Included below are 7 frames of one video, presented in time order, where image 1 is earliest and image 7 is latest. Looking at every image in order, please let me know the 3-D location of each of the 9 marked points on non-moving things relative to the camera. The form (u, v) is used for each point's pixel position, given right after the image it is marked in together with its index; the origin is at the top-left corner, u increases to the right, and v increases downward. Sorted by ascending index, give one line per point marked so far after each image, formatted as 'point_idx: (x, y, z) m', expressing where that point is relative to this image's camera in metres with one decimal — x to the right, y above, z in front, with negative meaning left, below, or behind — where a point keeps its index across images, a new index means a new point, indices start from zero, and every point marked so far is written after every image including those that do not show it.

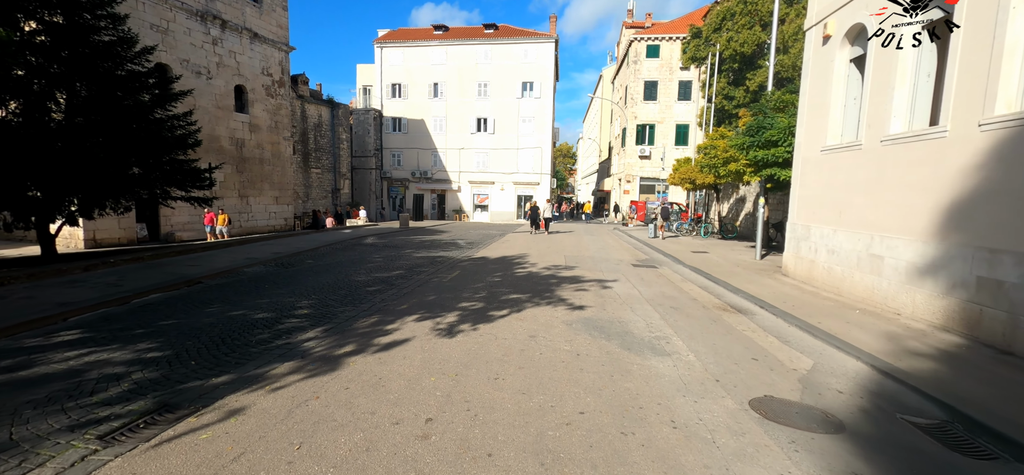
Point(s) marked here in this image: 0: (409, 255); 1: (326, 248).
0: (-3.2, -0.5, +13.2) m
1: (-5.9, -0.3, +13.4) m
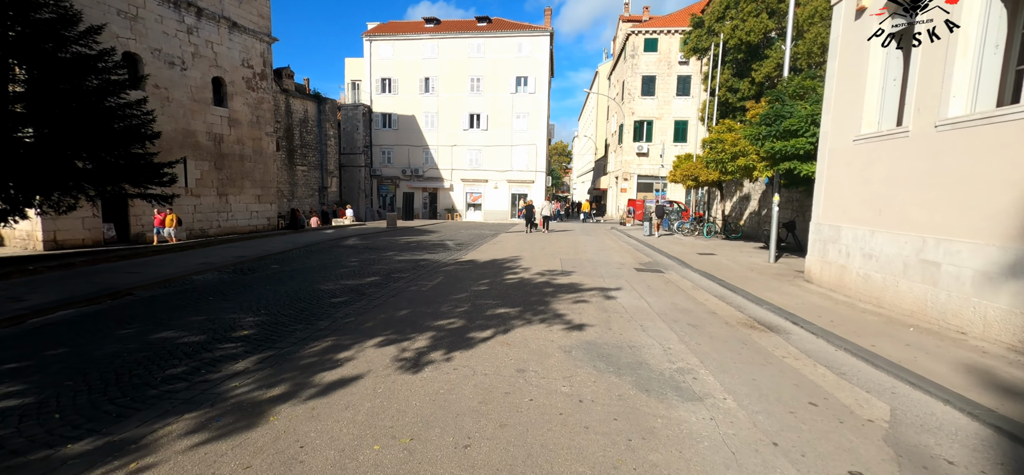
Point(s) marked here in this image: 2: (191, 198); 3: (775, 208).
0: (-3.5, -0.6, +12.1) m
1: (-6.1, -0.4, +12.2) m
2: (-14.5, +1.8, +19.5) m
3: (+7.0, +0.8, +11.2) m
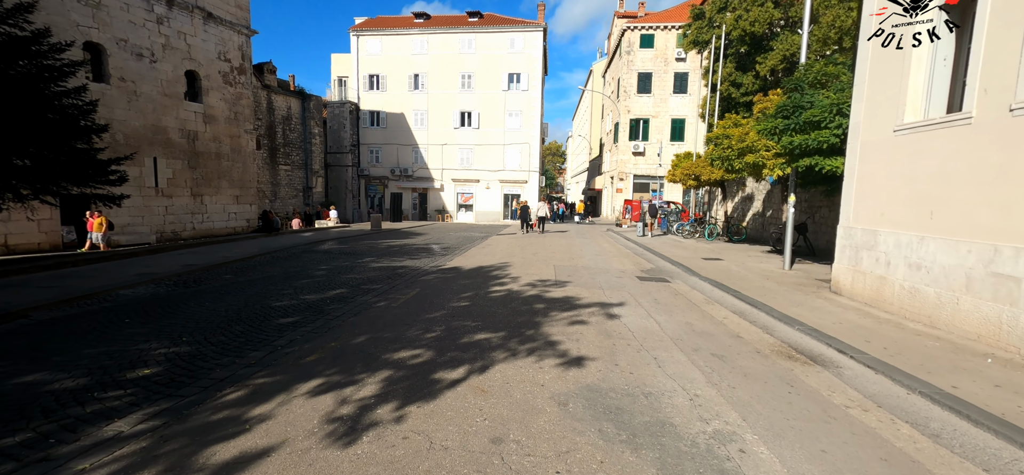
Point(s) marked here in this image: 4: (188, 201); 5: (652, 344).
0: (-3.8, -0.7, +10.9) m
1: (-6.4, -0.5, +11.0) m
2: (-14.9, +1.7, +18.1) m
3: (+6.8, +0.7, +10.2) m
4: (-14.7, +1.7, +19.2) m
5: (+1.6, -1.2, +4.7) m
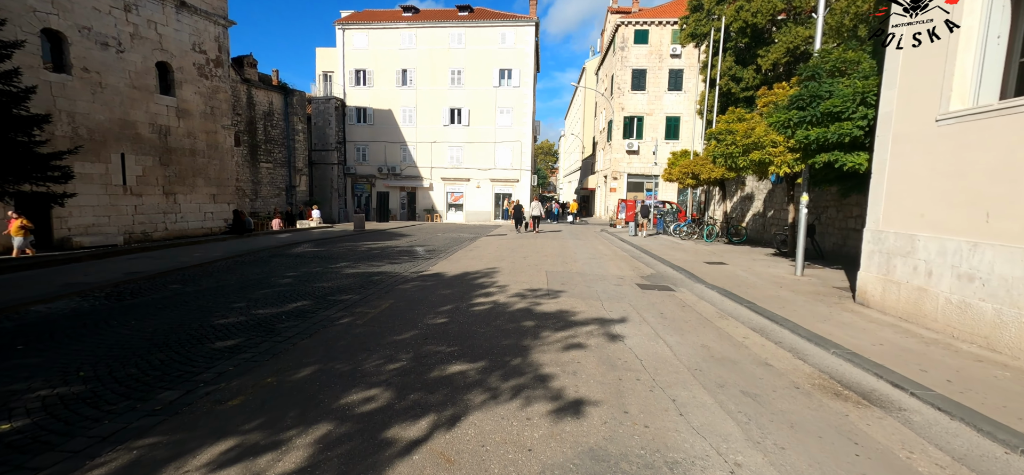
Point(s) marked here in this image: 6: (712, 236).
0: (-4.1, -0.8, +9.9) m
1: (-6.7, -0.6, +10.0) m
2: (-15.3, +1.6, +16.9) m
3: (+6.5, +0.6, +9.4) m
4: (-15.1, +1.6, +18.0) m
5: (+1.4, -1.3, +3.8) m
6: (+8.4, 0.0, +17.6) m
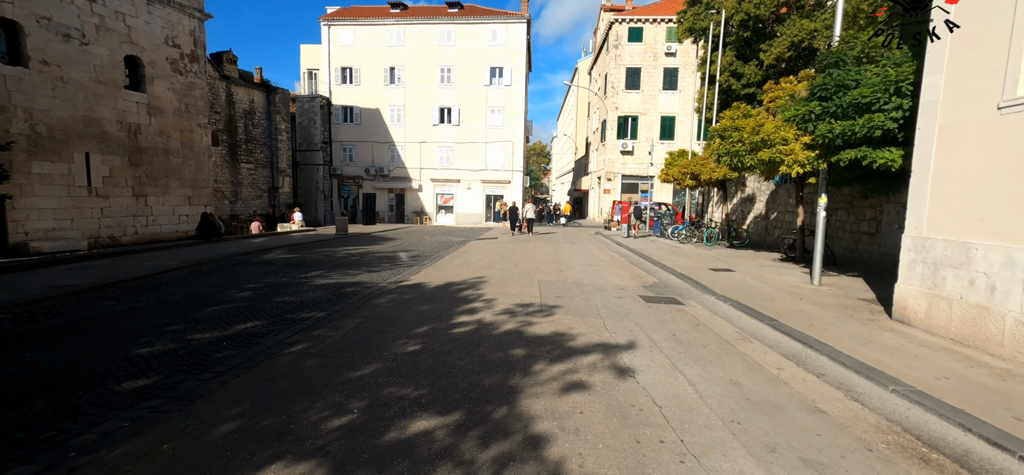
0: (-4.3, -0.9, +8.9) m
1: (-6.9, -0.7, +8.9) m
2: (-15.7, +1.4, +15.7) m
3: (+6.3, +0.5, +8.5) m
4: (-15.5, +1.4, +16.8) m
5: (+1.3, -1.4, +2.9) m
6: (+8.0, -0.1, +16.8) m
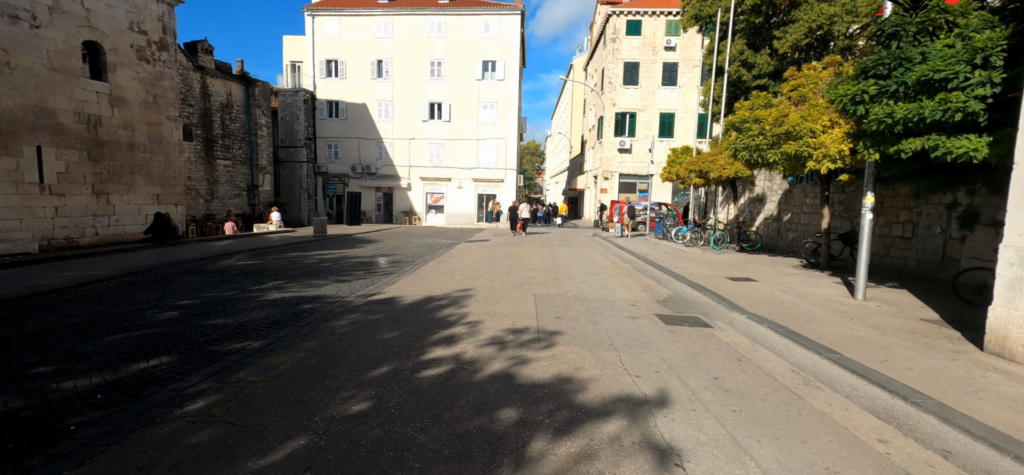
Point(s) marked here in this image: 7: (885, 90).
0: (-4.5, -1.0, +7.5) m
1: (-7.1, -0.8, +7.5) m
2: (-15.9, +1.3, +14.2) m
3: (+6.1, +0.4, +7.3) m
4: (-15.7, +1.3, +15.2) m
5: (+1.2, -1.5, +1.6) m
6: (+7.7, -0.2, +15.6) m
7: (+5.3, +2.1, +6.0) m
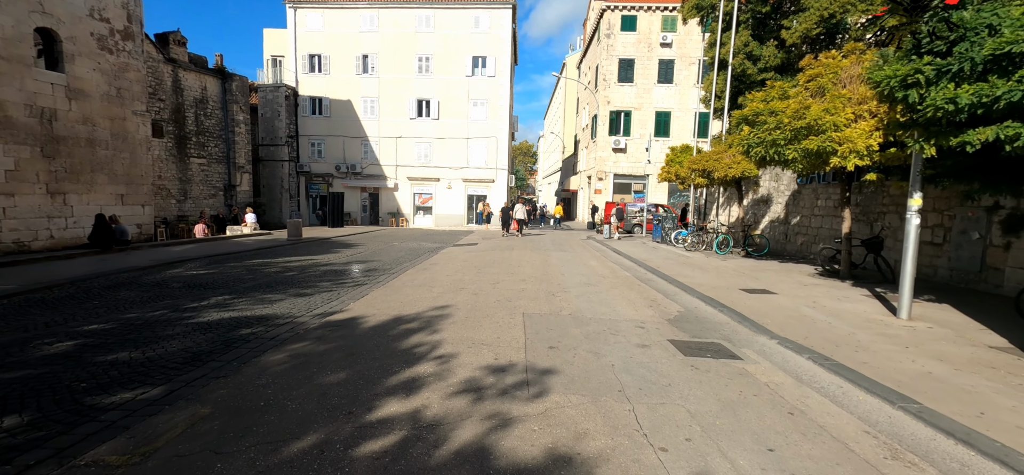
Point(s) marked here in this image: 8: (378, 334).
0: (-4.7, -1.1, +6.3) m
1: (-7.3, -0.9, +6.2) m
2: (-16.3, +1.2, +12.7) m
3: (+5.9, +0.3, +6.3) m
4: (-16.1, +1.2, +13.8) m
5: (+1.1, -1.6, +0.4) m
6: (+7.4, -0.4, +14.6) m
7: (+5.1, +2.0, +4.9) m
8: (-1.7, -1.2, +5.3) m
